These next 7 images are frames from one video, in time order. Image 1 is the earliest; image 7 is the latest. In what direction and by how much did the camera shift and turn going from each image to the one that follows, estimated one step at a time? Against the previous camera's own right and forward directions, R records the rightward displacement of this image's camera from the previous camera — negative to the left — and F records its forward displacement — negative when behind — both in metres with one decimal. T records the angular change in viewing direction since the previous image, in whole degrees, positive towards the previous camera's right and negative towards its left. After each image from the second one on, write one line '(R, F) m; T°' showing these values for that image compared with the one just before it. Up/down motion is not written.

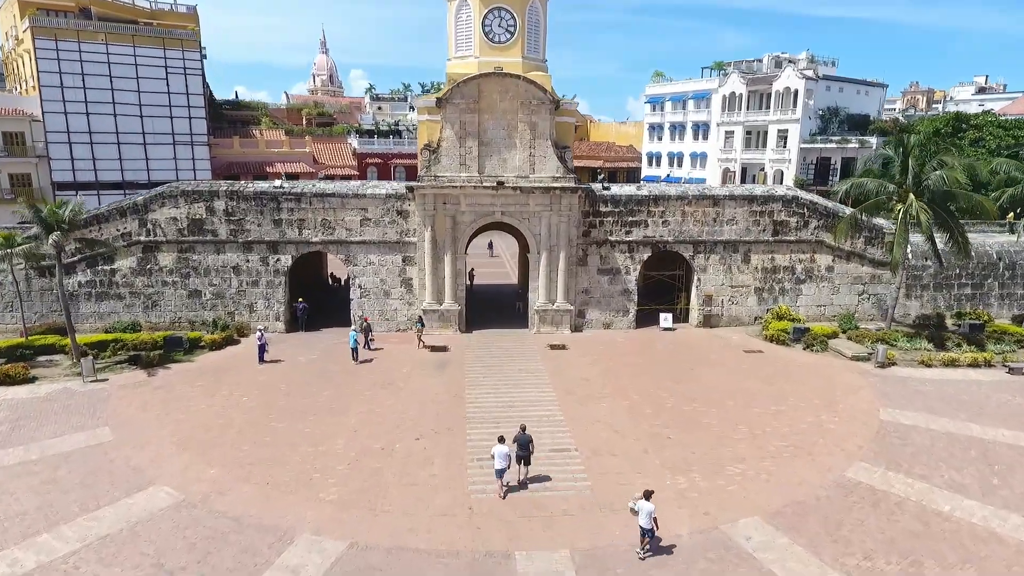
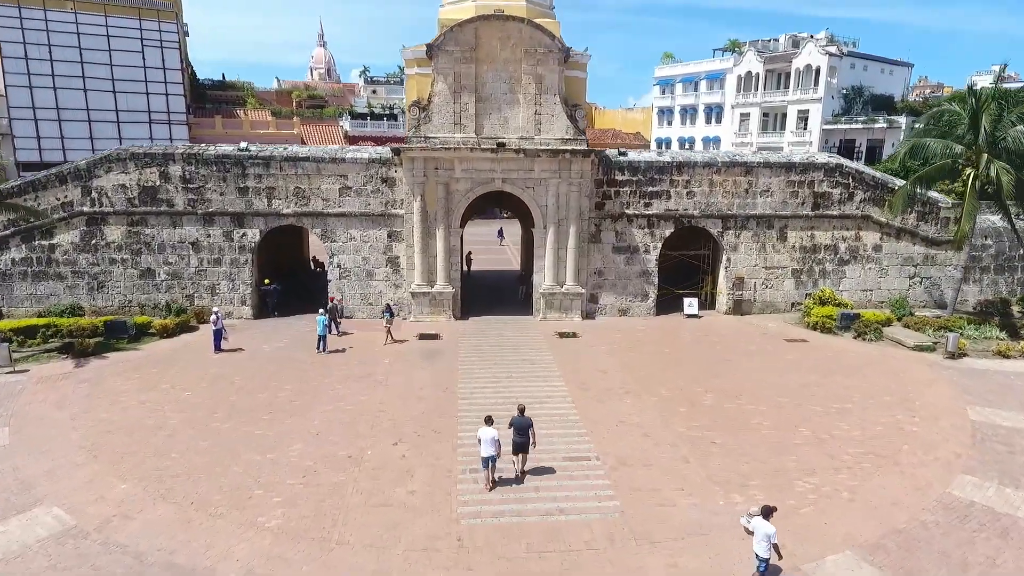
(0.0, +2.9) m; 0°
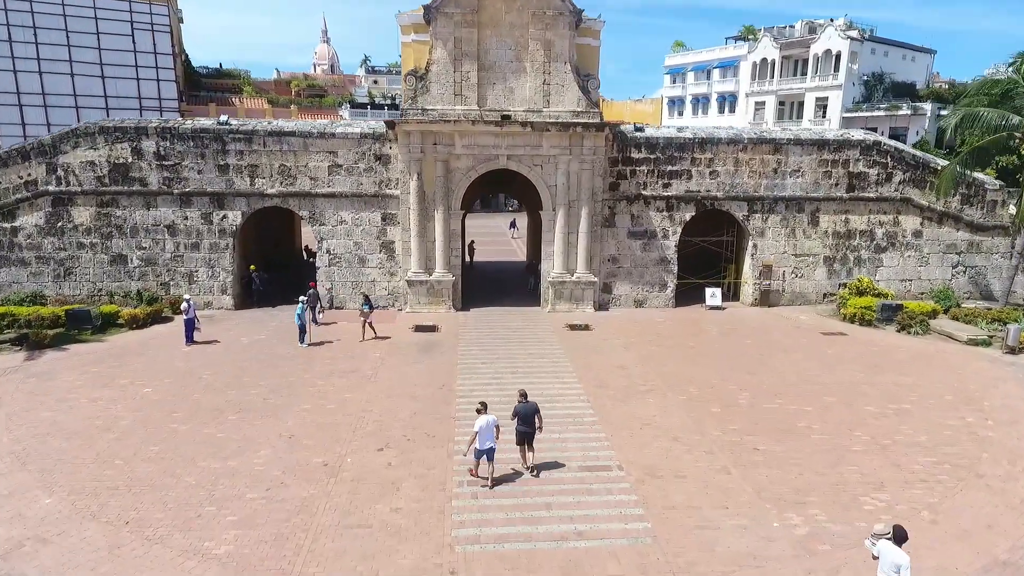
(0.0, +1.7) m; 0°
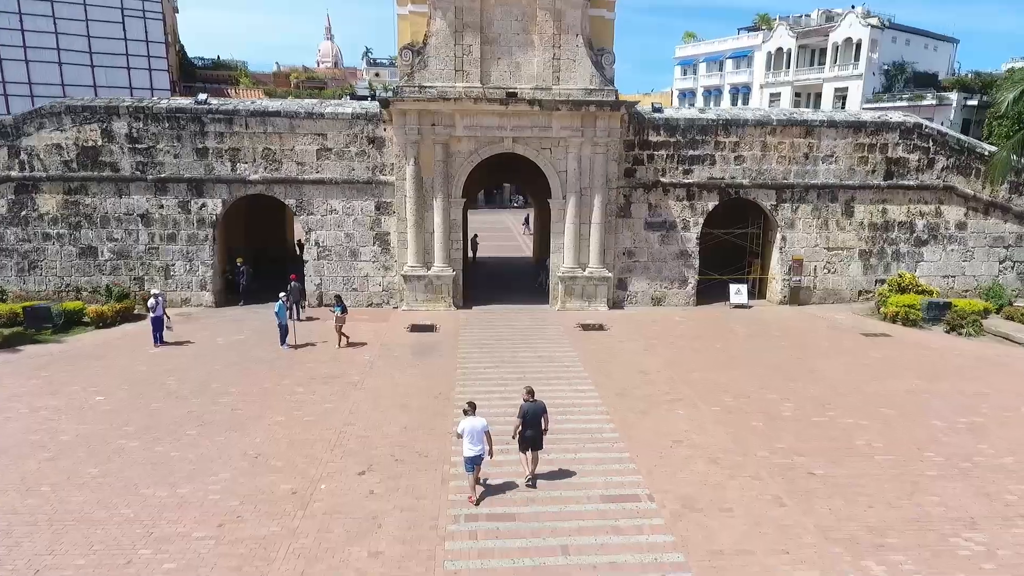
(0.0, +1.5) m; 0°
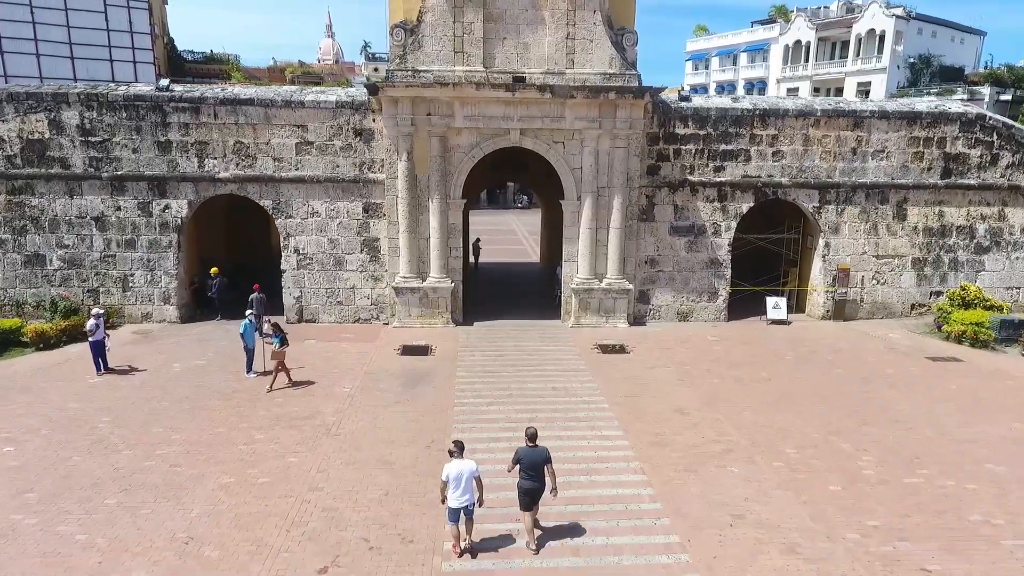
(-0.1, +2.0) m; 0°
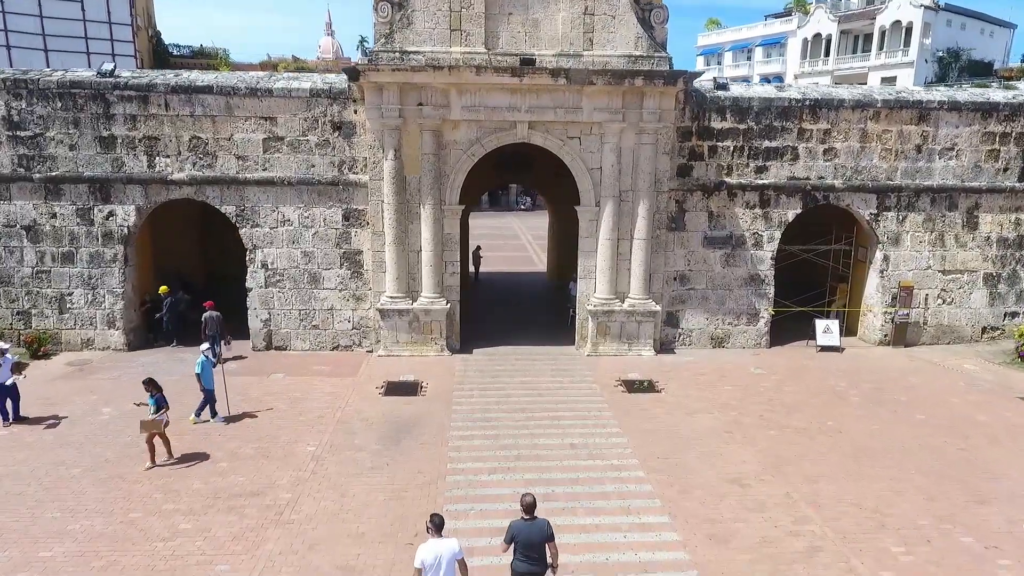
(-0.1, +2.1) m; 0°
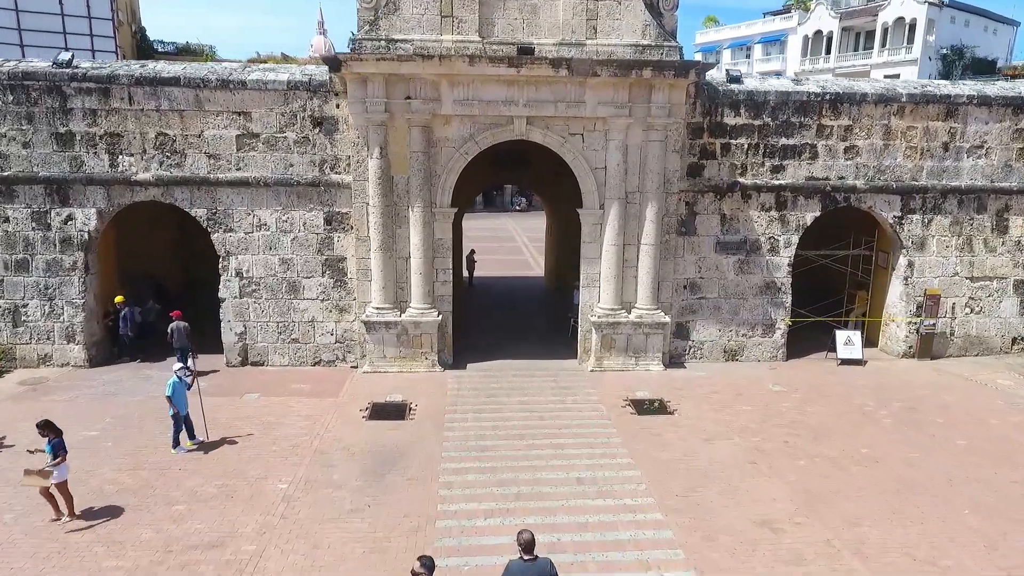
(0.0, +0.9) m; +1°
